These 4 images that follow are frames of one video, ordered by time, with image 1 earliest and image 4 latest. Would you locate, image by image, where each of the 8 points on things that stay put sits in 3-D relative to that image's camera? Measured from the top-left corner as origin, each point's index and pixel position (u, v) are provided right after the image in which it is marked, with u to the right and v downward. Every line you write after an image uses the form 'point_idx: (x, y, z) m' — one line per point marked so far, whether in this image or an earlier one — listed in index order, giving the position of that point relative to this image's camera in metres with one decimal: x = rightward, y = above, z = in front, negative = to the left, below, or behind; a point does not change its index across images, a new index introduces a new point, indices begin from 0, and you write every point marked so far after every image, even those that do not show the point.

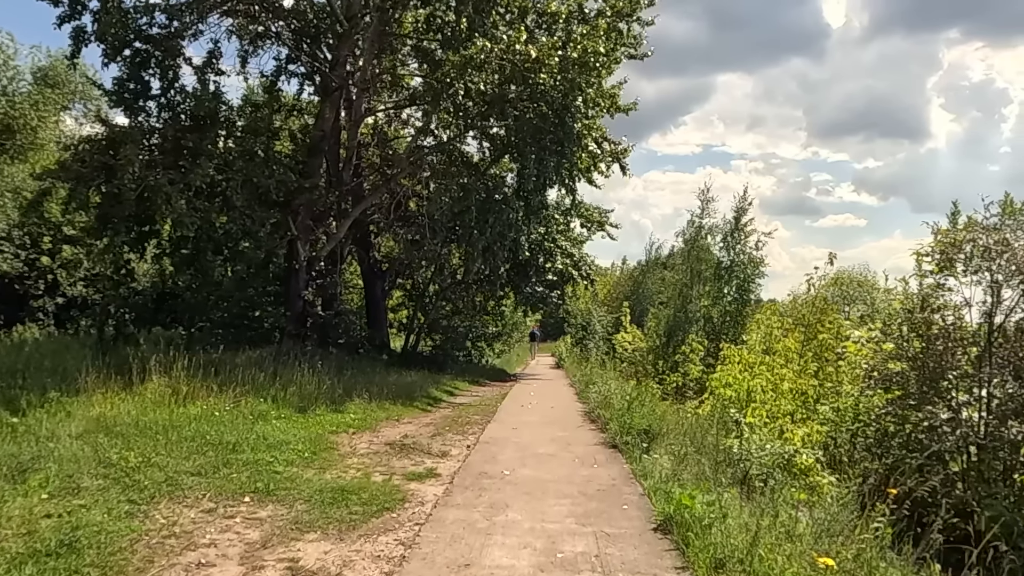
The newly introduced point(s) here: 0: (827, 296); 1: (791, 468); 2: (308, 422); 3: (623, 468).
0: (+7.9, -0.2, +19.4) m
1: (+3.3, -2.1, +9.2) m
2: (-2.5, -1.7, +9.4) m
3: (+1.1, -1.8, +7.7) m
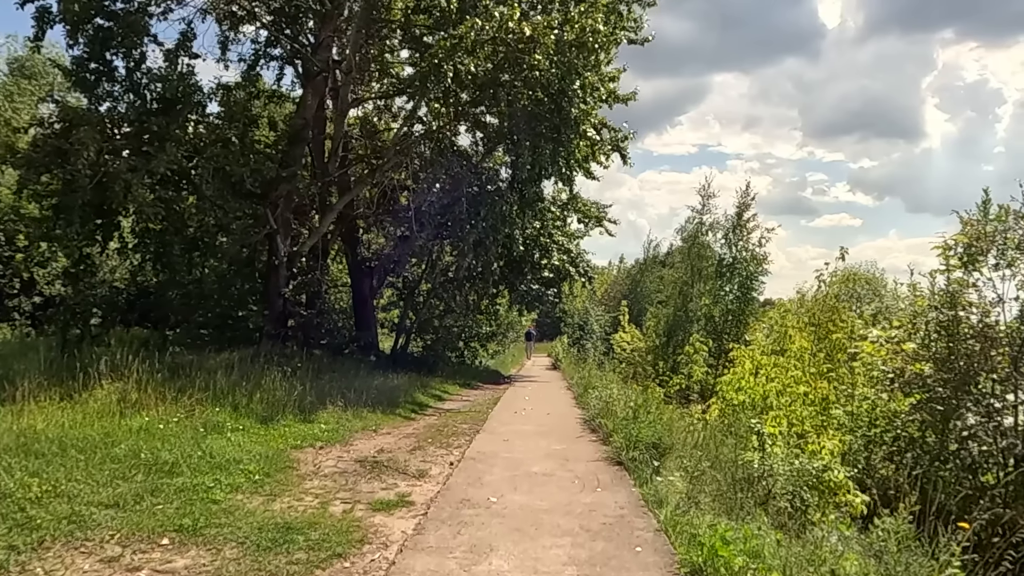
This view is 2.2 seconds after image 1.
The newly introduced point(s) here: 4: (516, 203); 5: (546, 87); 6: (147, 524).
0: (+7.7, -0.1, +18.3) m
1: (+3.2, -2.1, +8.0) m
2: (-2.6, -1.6, +8.3) m
3: (+1.0, -1.7, +6.5) m
4: (+0.1, +2.2, +19.8) m
5: (+0.8, +4.6, +17.4) m
6: (-2.3, -1.5, +4.8) m
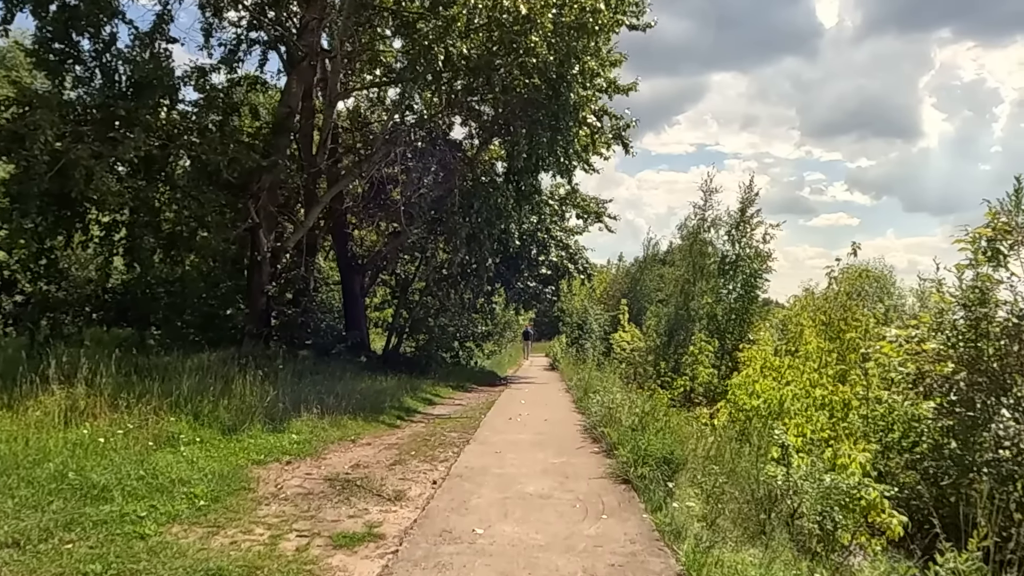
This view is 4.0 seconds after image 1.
0: (+7.6, -0.1, +17.3) m
1: (+3.1, -2.0, +7.1) m
2: (-2.7, -1.5, +7.3) m
3: (+1.0, -1.7, +5.6) m
4: (0.0, +2.2, +18.8) m
5: (+0.7, +4.7, +16.5) m
6: (-2.4, -1.4, +3.9) m
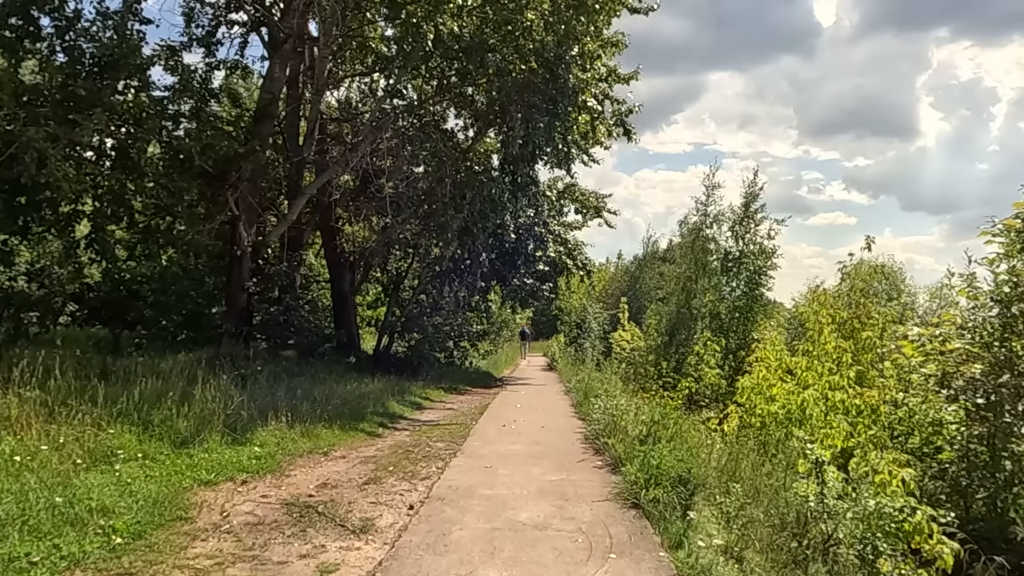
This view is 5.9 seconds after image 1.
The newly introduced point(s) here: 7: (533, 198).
0: (+7.5, 0.0, +16.4) m
1: (+3.1, -1.9, +6.1) m
2: (-2.8, -1.5, +6.3) m
3: (+0.9, -1.6, +4.6) m
4: (-0.1, +2.3, +17.9) m
5: (+0.6, +4.7, +15.5) m
6: (-2.4, -1.4, +2.9) m
7: (+0.5, +2.3, +19.6) m
